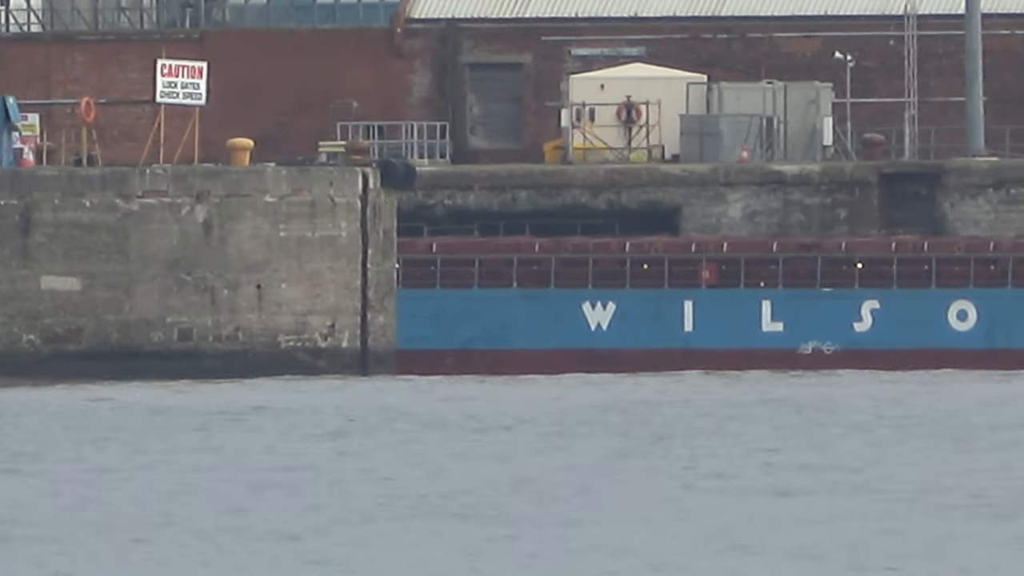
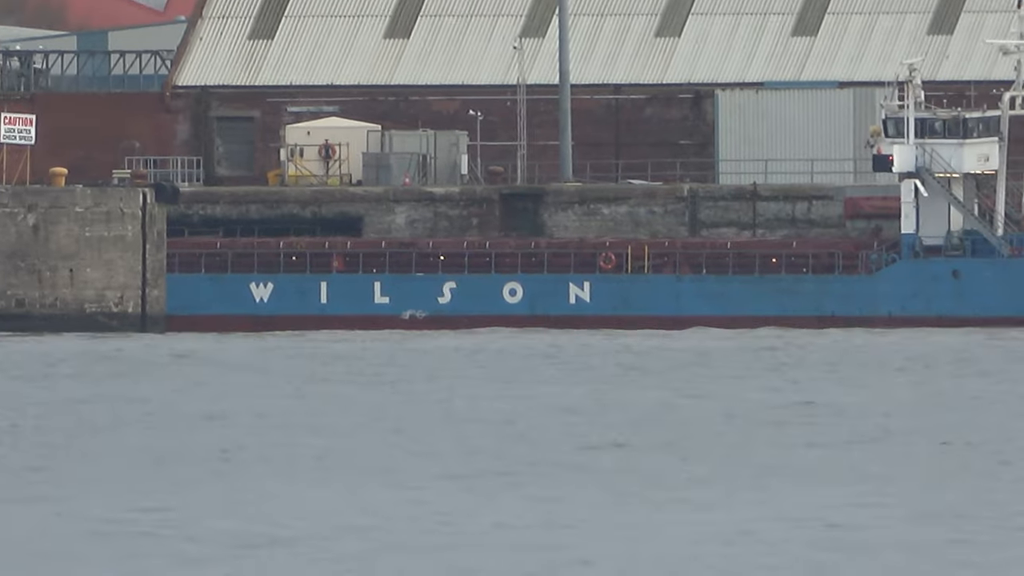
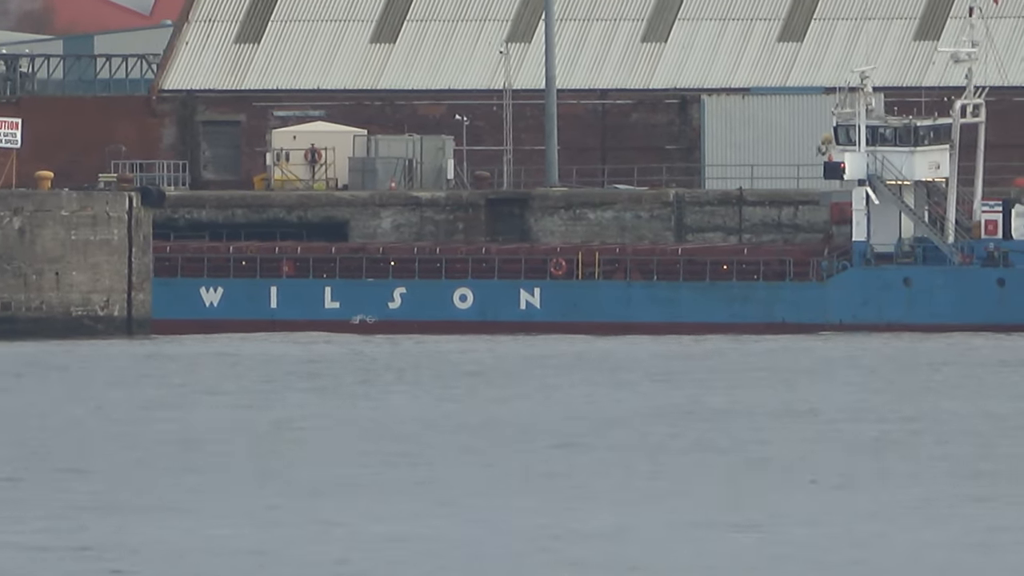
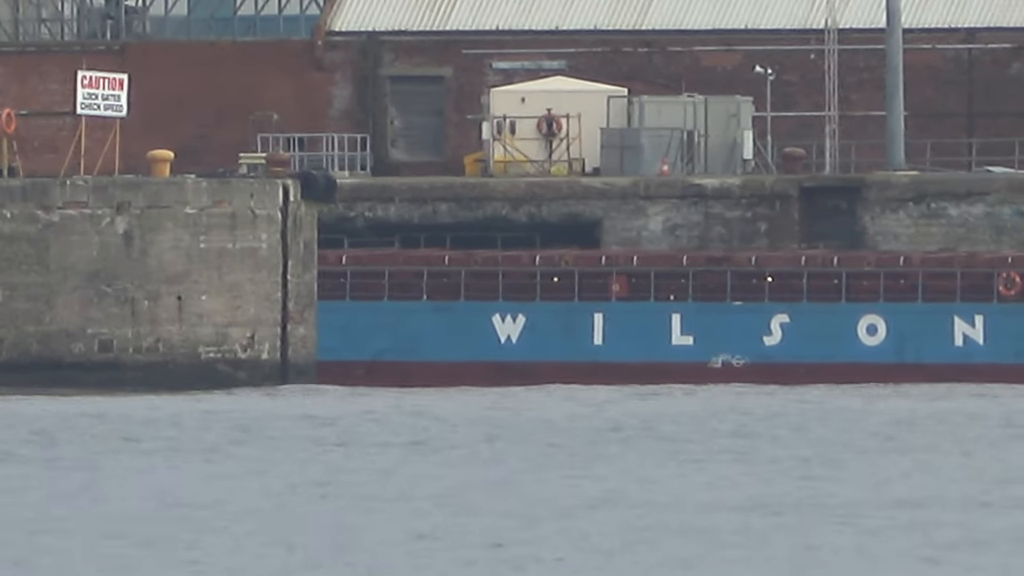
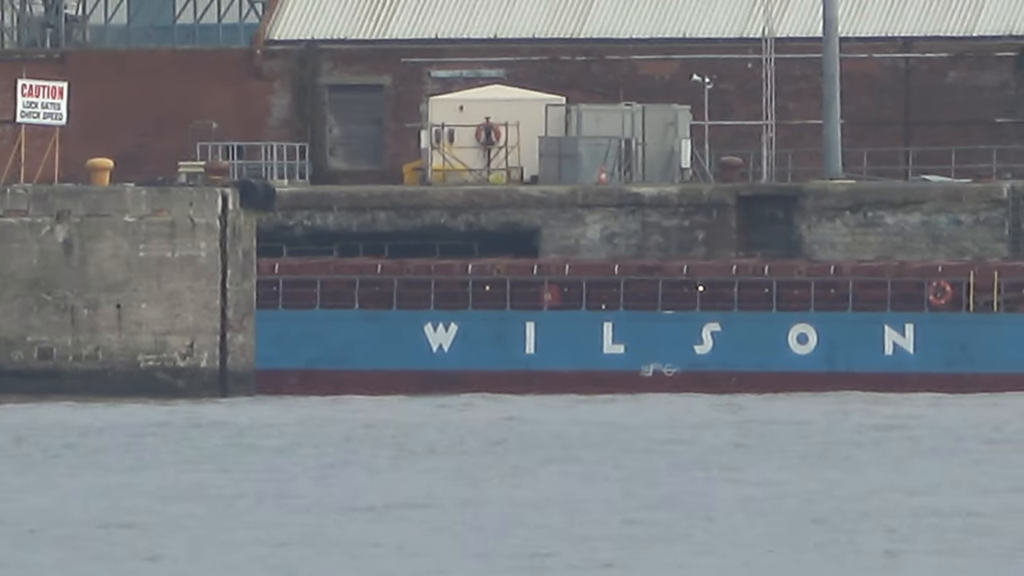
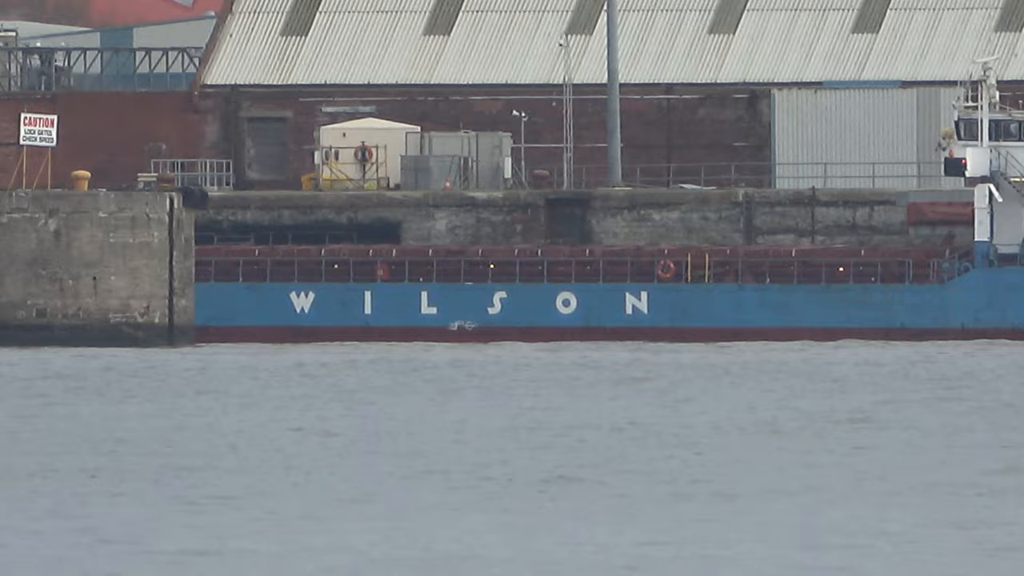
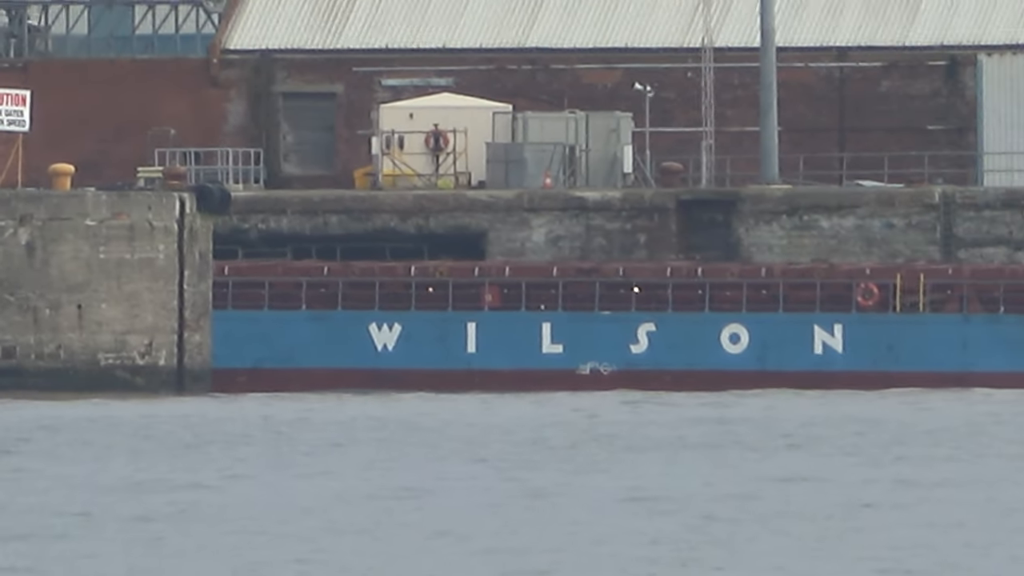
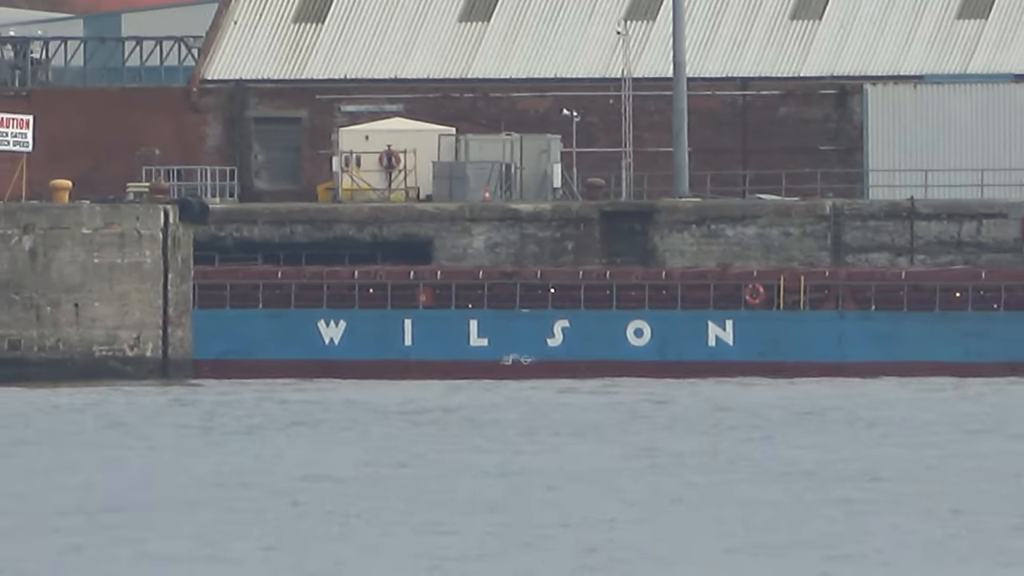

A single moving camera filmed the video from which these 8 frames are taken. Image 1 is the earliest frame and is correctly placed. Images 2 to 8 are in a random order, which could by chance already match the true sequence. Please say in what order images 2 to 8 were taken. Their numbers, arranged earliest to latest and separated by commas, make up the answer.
4, 5, 7, 8, 6, 2, 3
